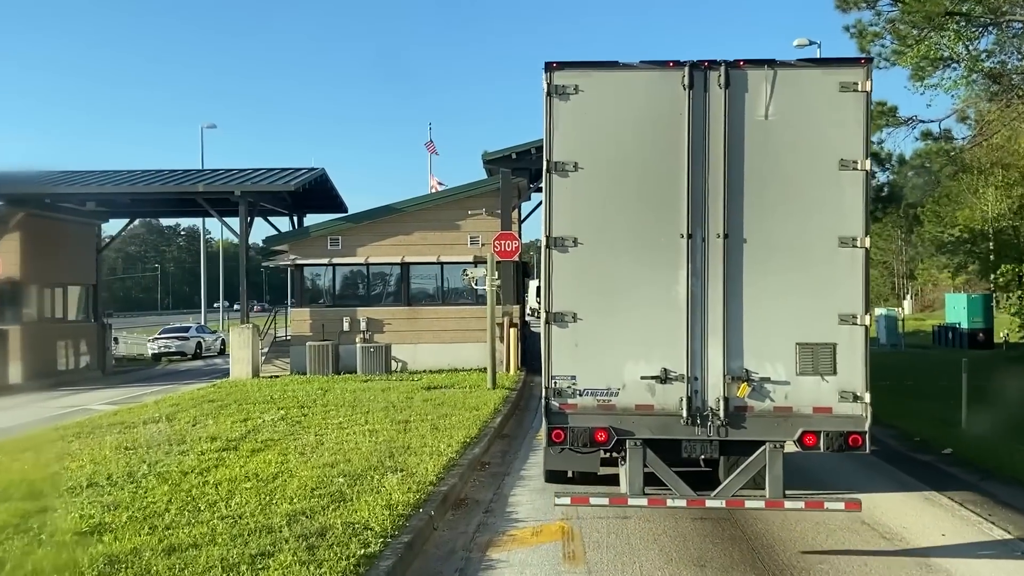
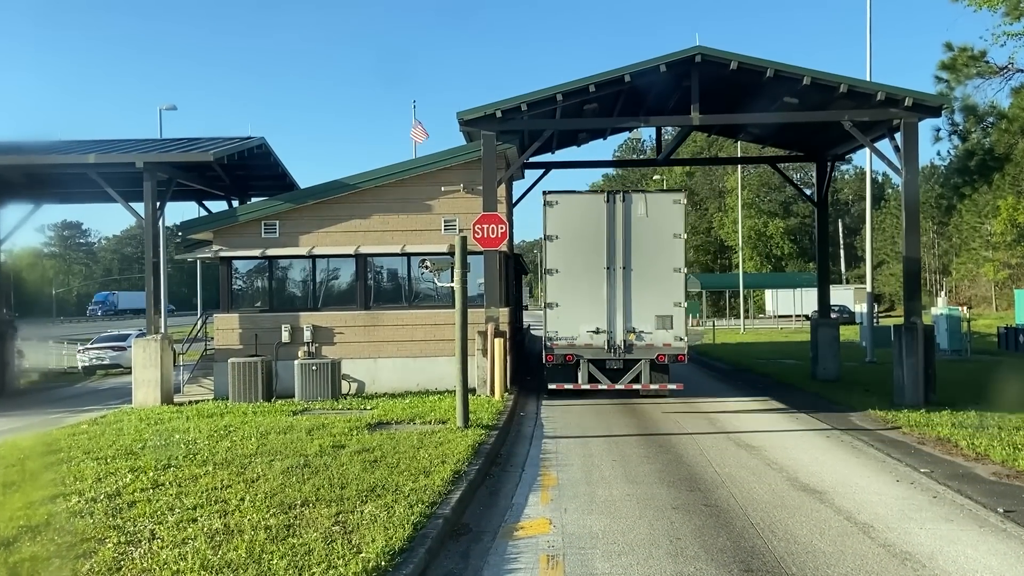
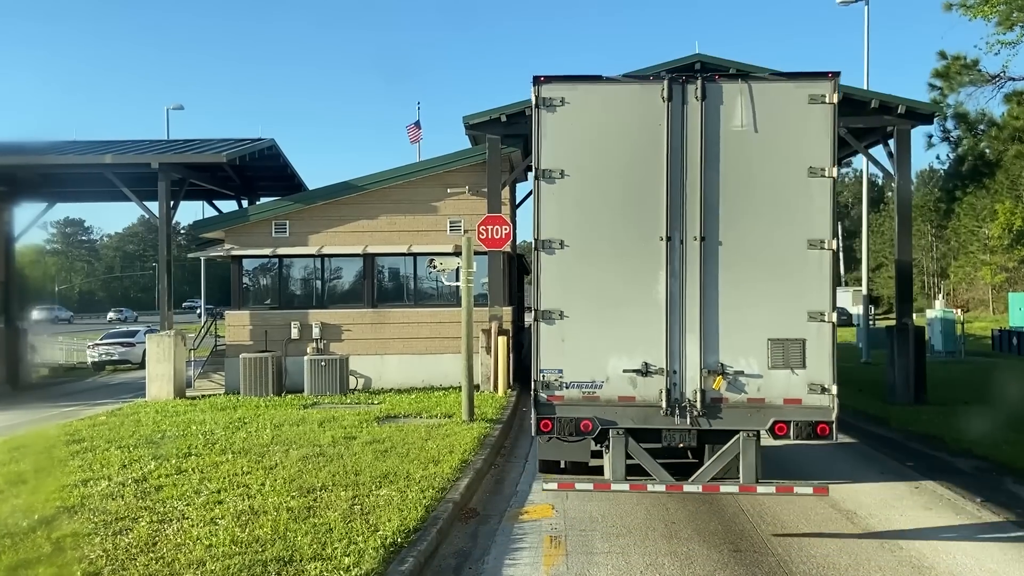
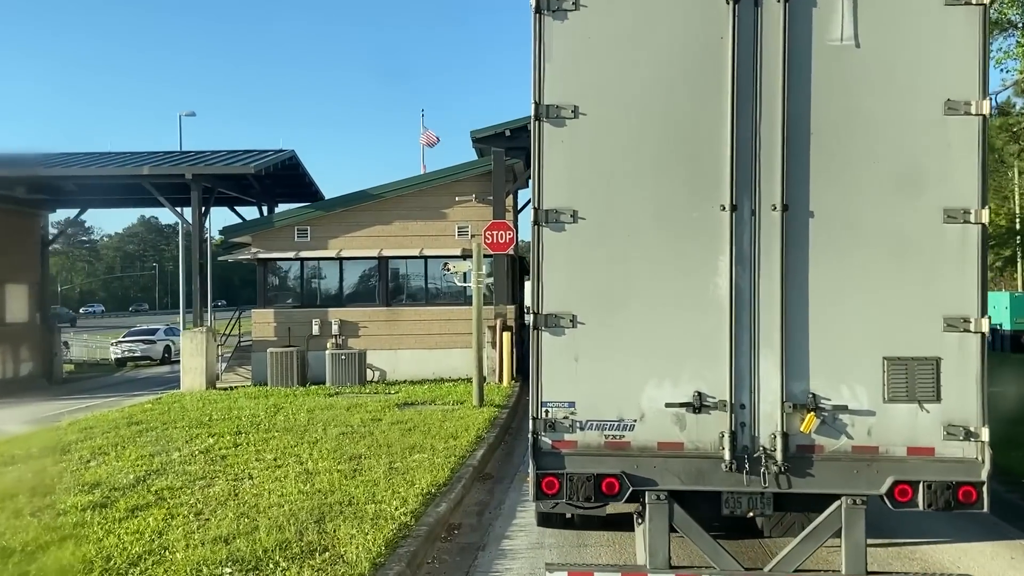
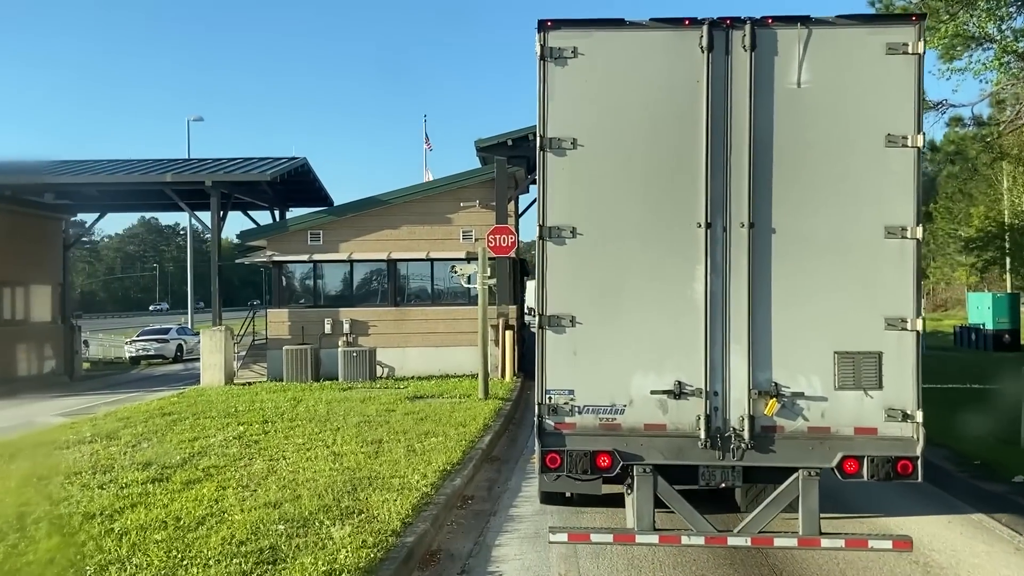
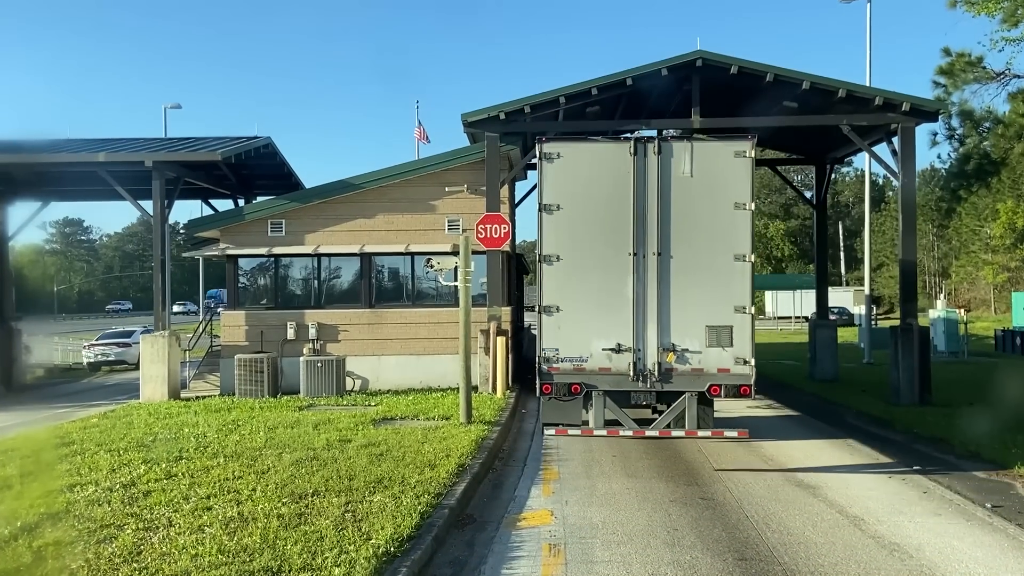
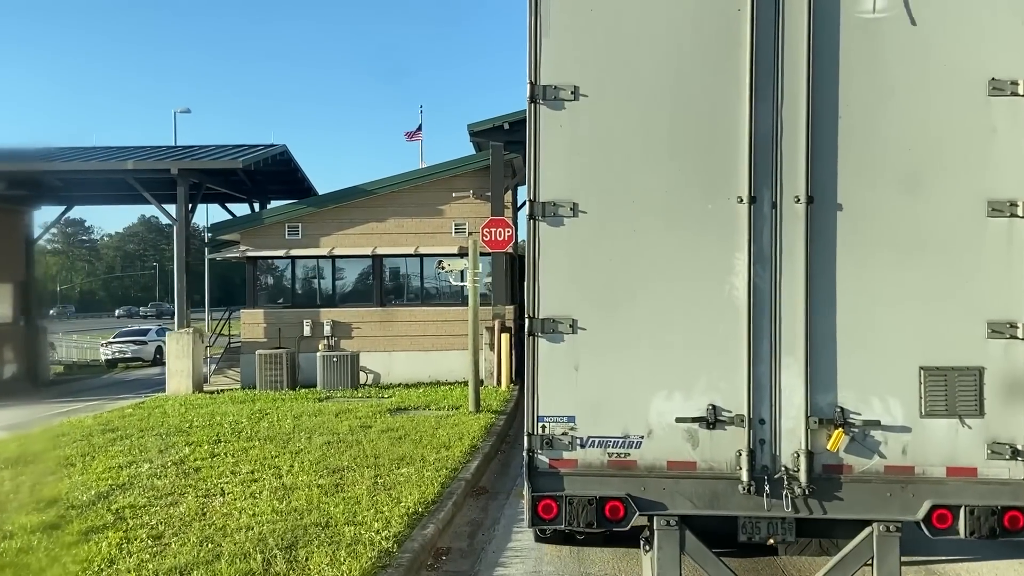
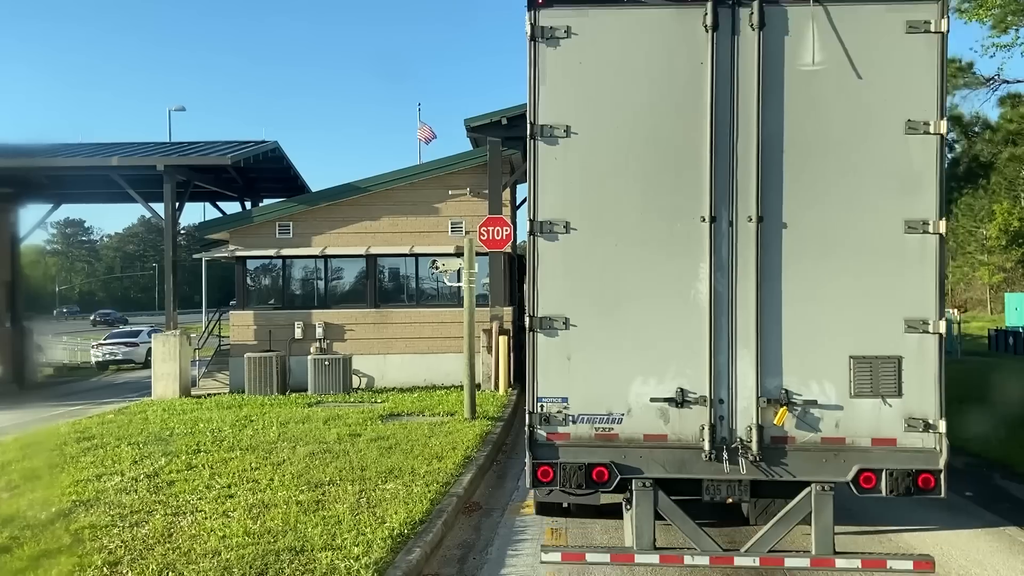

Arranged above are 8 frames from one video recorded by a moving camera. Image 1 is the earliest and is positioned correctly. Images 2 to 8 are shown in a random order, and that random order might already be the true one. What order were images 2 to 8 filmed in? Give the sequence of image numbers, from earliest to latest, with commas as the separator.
5, 4, 7, 8, 3, 6, 2
